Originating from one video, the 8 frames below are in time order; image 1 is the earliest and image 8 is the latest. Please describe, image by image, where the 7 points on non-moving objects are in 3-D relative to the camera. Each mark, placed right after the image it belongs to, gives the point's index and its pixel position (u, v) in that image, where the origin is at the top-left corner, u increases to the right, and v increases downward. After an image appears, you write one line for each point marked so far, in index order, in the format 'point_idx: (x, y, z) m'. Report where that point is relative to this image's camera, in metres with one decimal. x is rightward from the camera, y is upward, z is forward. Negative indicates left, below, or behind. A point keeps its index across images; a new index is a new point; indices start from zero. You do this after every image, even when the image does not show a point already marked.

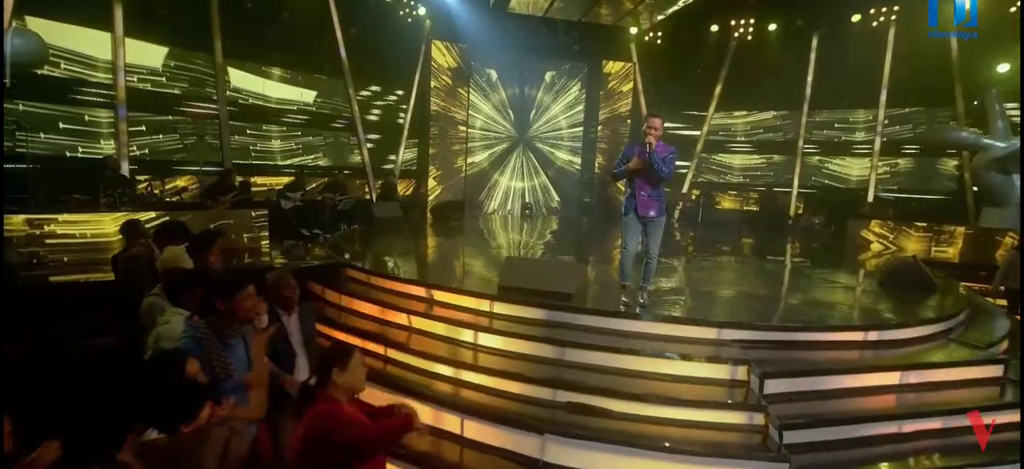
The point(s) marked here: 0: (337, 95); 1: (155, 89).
0: (-2.4, +1.9, +6.5) m
1: (-3.7, +1.5, +5.0) m
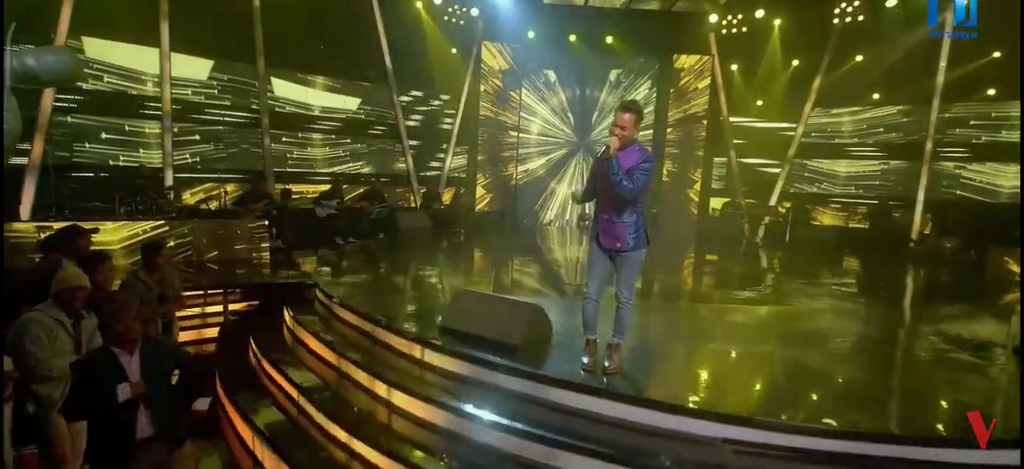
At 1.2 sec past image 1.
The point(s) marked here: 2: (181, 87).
0: (-1.7, +1.8, +6.4) m
1: (-3.3, +1.5, +5.2) m
2: (-3.5, +1.6, +5.1) m
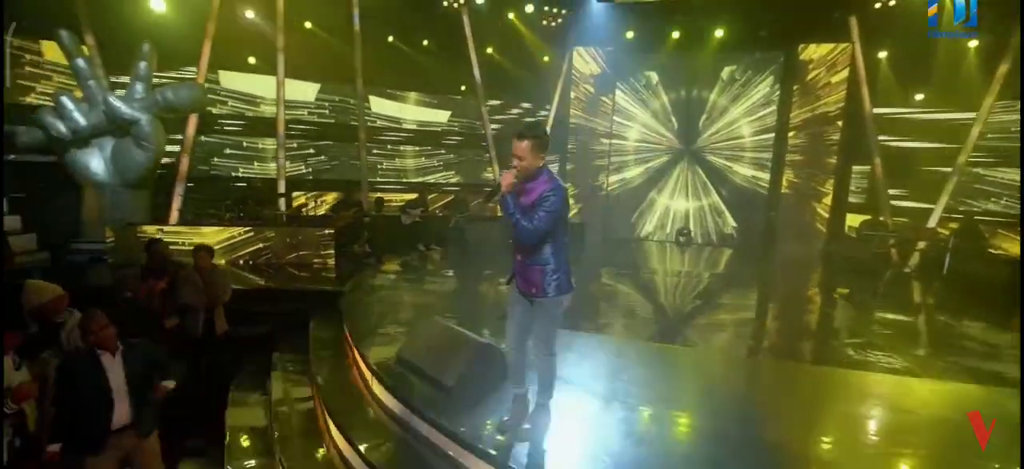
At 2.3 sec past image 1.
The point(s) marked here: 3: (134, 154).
0: (-0.6, +1.7, +6.5) m
1: (-2.4, +1.4, +5.9) m
2: (-2.6, +1.5, +5.8) m
3: (-3.2, +0.7, +4.1) m
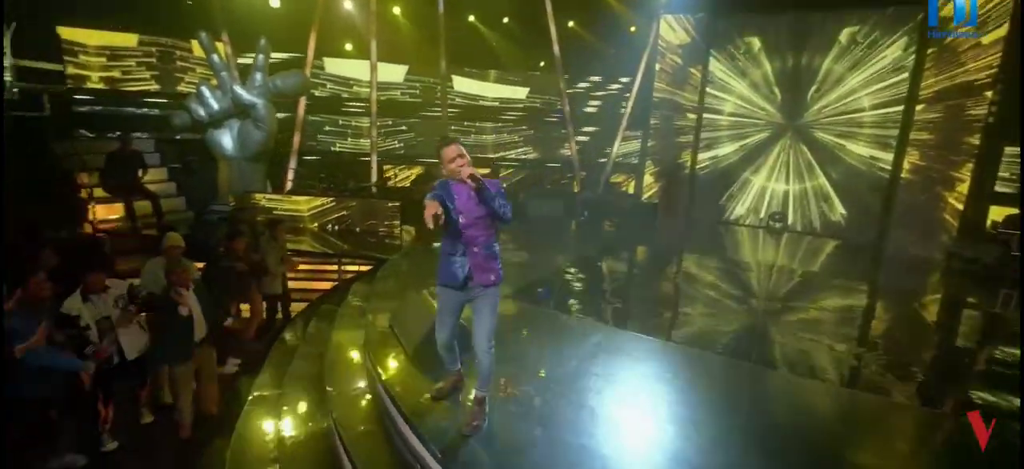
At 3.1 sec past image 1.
0: (+0.5, +2.0, +6.6) m
1: (-1.4, +1.8, +6.4) m
2: (-1.6, +1.9, +6.4) m
3: (-2.6, +1.1, +4.9) m
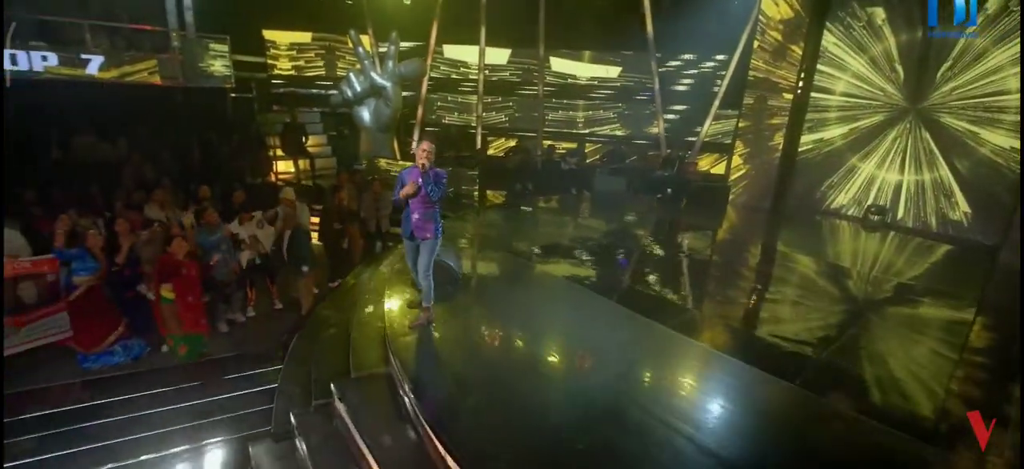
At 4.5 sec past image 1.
0: (+1.9, +2.4, +6.8) m
1: (0.0, +2.4, +7.2) m
2: (-0.2, +2.5, +7.3) m
3: (-1.7, +1.7, +6.3) m
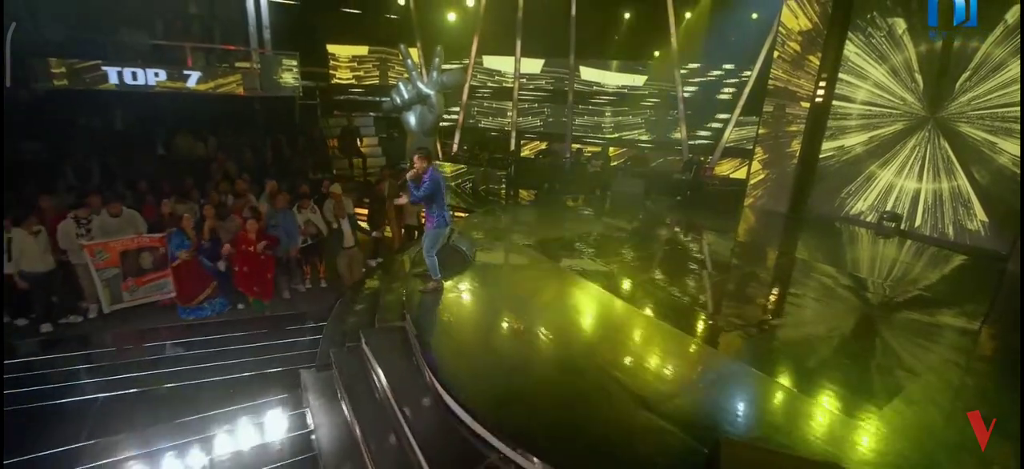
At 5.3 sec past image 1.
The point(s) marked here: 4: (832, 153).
0: (+2.4, +2.4, +7.2) m
1: (+0.5, +2.5, +7.8) m
2: (+0.4, +2.6, +7.9) m
3: (-1.3, +1.8, +7.1) m
4: (+4.3, +1.1, +6.4) m
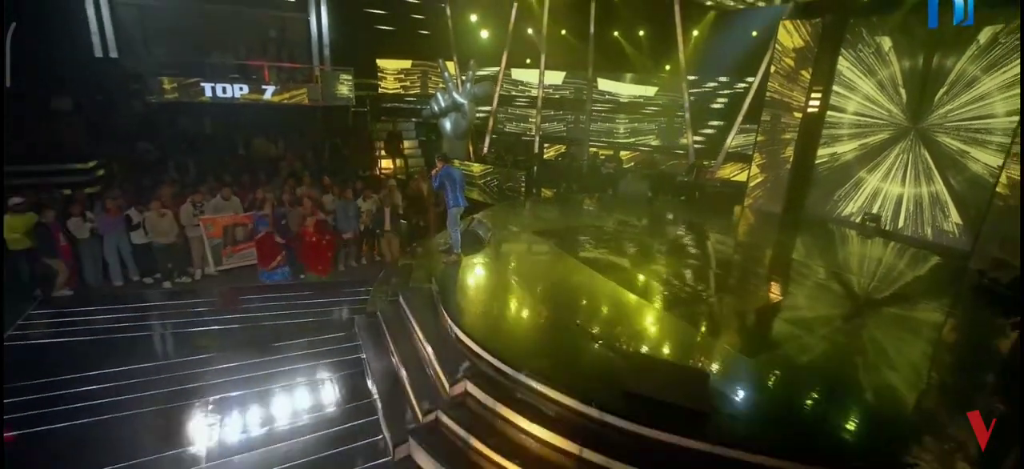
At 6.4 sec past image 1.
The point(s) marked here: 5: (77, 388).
0: (+2.8, +2.4, +7.9) m
1: (+1.0, +2.6, +8.7) m
2: (+0.8, +2.7, +8.8) m
3: (-0.9, +1.9, +8.1) m
4: (+4.6, +1.1, +7.0) m
5: (-3.3, -1.2, +3.7) m
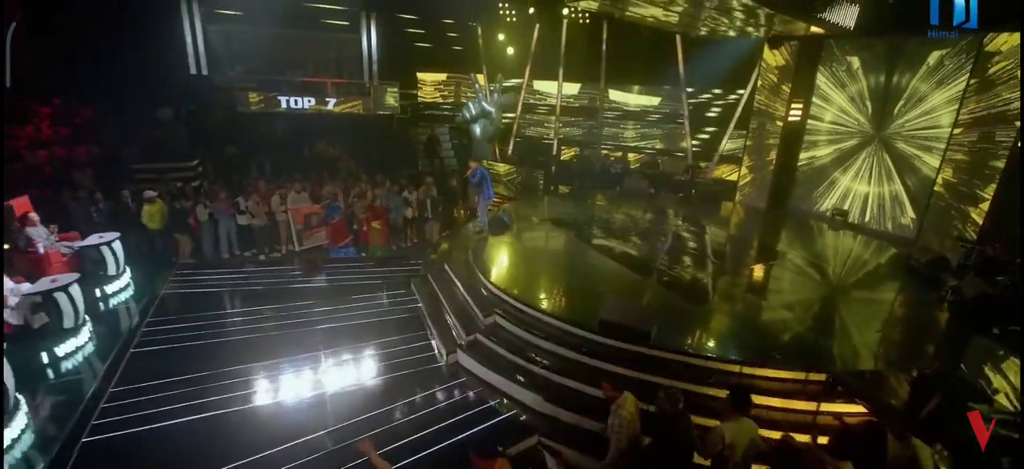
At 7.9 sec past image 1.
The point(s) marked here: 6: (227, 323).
0: (+3.2, +2.6, +9.0) m
1: (+1.4, +2.7, +9.9) m
2: (+1.3, +2.9, +10.0) m
3: (-0.5, +2.1, +9.4) m
4: (+4.9, +1.2, +8.0) m
5: (-3.2, -0.9, +5.1) m
6: (-3.1, -1.0, +5.0) m
